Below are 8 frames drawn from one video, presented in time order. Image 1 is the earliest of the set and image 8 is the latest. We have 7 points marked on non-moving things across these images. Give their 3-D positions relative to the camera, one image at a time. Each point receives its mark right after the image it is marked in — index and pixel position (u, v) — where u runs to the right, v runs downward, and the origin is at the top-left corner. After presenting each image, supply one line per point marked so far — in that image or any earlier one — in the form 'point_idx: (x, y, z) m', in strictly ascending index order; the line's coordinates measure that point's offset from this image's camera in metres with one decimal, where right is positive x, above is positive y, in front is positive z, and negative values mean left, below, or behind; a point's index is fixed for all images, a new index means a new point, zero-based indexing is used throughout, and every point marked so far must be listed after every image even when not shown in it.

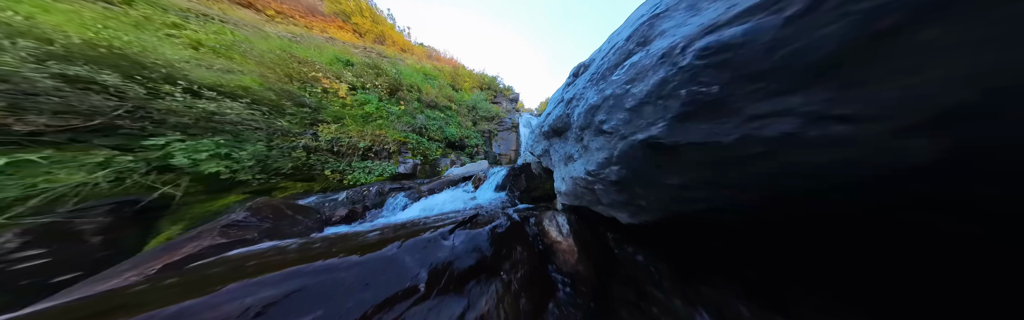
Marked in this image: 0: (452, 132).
0: (-3.1, +1.4, +6.9) m
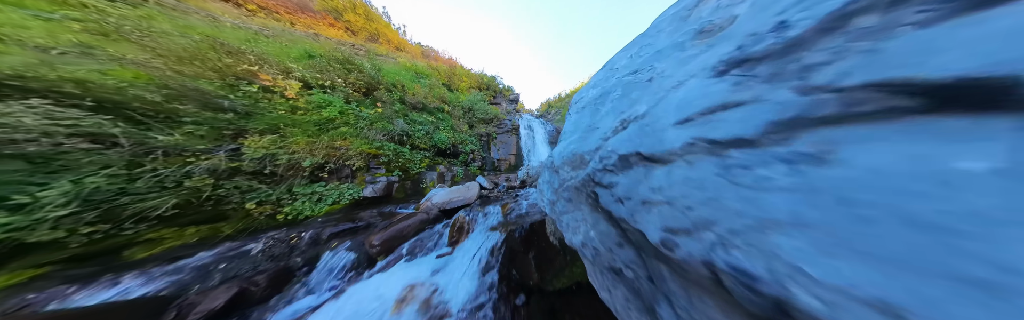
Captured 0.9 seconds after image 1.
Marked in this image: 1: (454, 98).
0: (-3.1, +1.0, +6.0) m
1: (-4.1, +4.6, +9.0) m
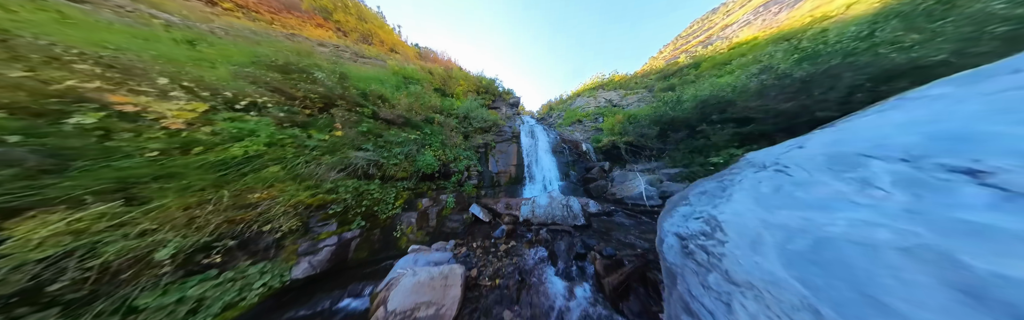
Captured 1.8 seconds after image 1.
0: (-3.0, 0.0, +4.9) m
1: (-4.0, +3.6, +7.9) m
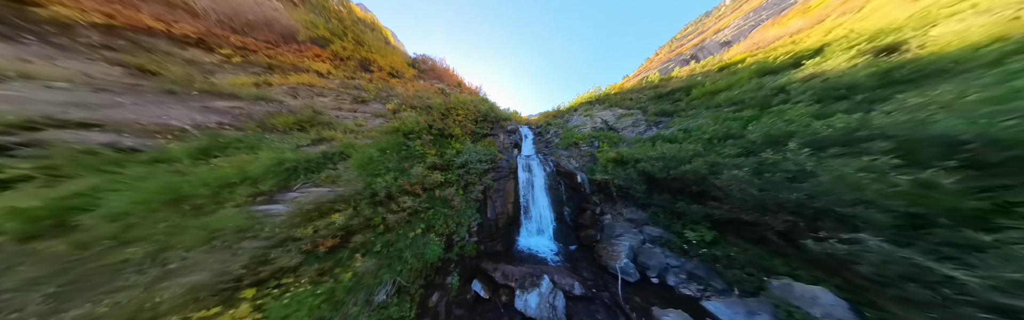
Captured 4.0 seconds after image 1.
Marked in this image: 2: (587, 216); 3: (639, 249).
0: (-3.1, -3.6, +5.4) m
1: (-4.1, +0.2, +8.3) m
2: (+5.3, -4.1, +10.0) m
3: (+6.8, -4.8, +7.5) m
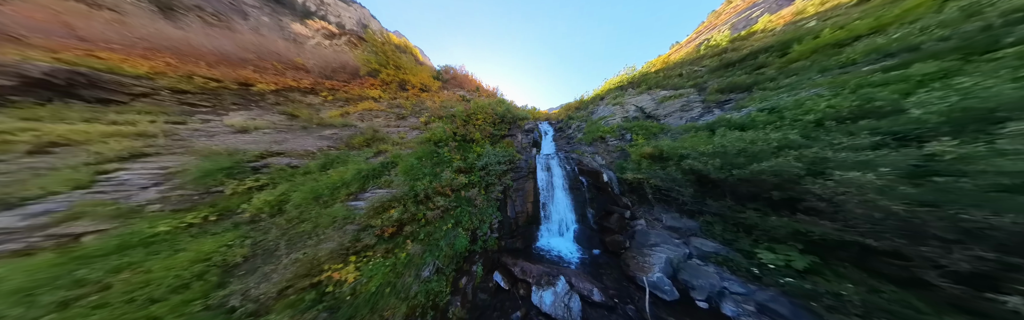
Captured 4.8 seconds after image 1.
0: (-2.4, -3.9, +6.5) m
1: (-2.9, 0.0, +9.5) m
2: (+6.8, -3.9, +9.0) m
3: (+7.7, -4.7, +6.3) m
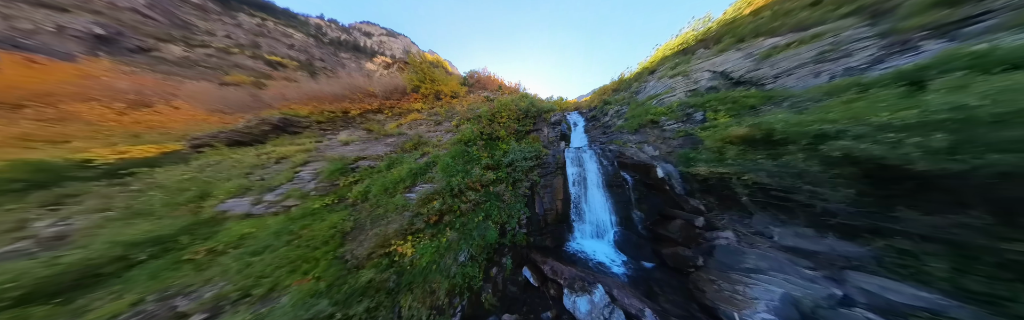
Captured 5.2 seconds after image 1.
0: (-1.1, -3.7, +7.0) m
1: (-0.9, +0.1, +9.9) m
2: (+8.5, -3.3, +6.8) m
3: (+8.6, -4.2, +3.9) m
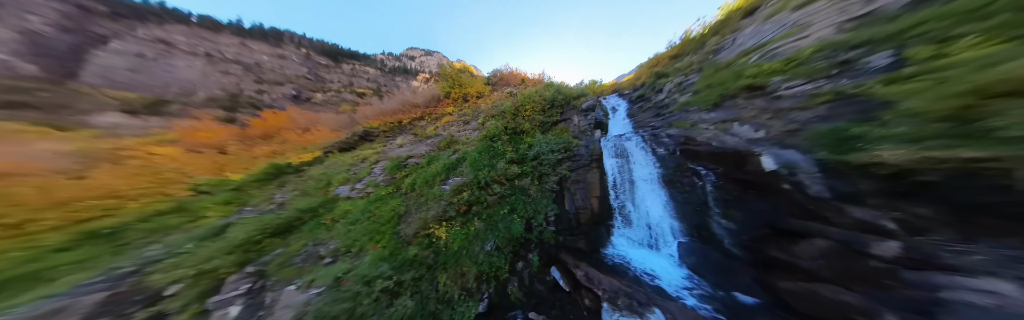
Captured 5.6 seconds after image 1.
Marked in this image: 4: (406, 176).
0: (+0.2, -3.5, +6.9) m
1: (+1.1, +0.5, +9.6) m
2: (+9.3, -2.7, +3.9) m
3: (+8.6, -3.6, +1.1) m
4: (-6.4, -1.0, +8.7) m
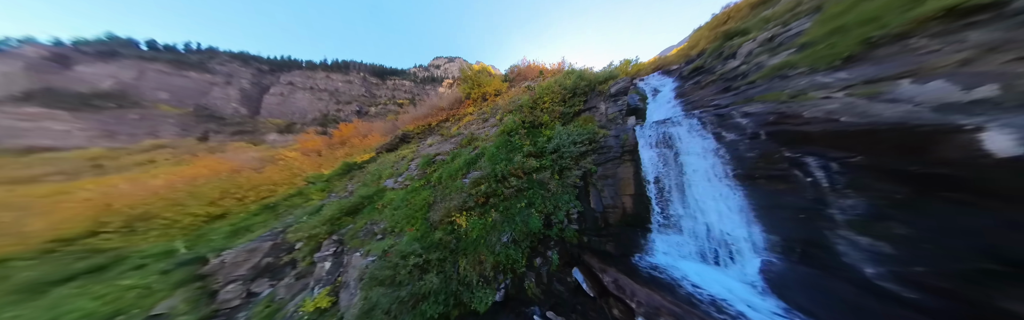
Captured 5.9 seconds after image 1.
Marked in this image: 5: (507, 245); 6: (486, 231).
0: (+1.2, -3.2, +6.8) m
1: (+2.4, +0.9, +9.1) m
2: (+9.3, -2.2, +1.8) m
3: (+8.0, -3.2, -0.8) m
4: (-5.0, -0.9, +9.9) m
5: (-0.3, -3.8, +6.3) m
6: (-1.3, -3.5, +6.6) m
